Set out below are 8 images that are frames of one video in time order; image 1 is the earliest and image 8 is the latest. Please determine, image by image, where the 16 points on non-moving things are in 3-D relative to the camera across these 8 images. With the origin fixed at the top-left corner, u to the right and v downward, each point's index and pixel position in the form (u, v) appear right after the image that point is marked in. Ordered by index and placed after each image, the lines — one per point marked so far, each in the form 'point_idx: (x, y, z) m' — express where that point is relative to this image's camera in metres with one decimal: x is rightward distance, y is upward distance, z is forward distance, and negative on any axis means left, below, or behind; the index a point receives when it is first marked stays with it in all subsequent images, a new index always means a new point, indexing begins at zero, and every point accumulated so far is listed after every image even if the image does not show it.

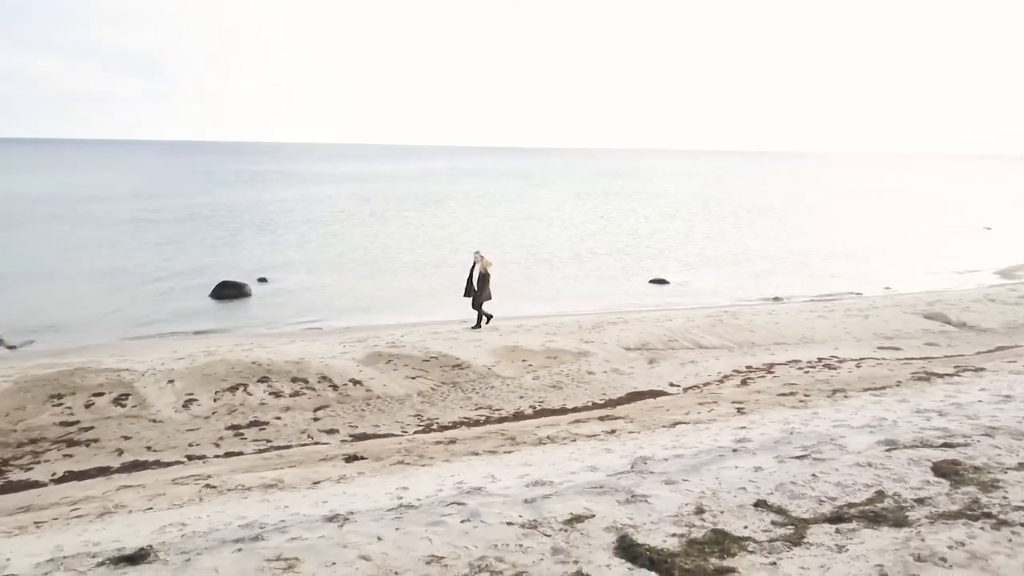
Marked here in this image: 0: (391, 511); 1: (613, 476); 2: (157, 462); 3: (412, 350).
0: (-1.0, -2.0, +7.1) m
1: (+1.0, -1.9, +8.0) m
2: (-4.0, -2.0, +9.1) m
3: (-1.7, -1.1, +14.1) m
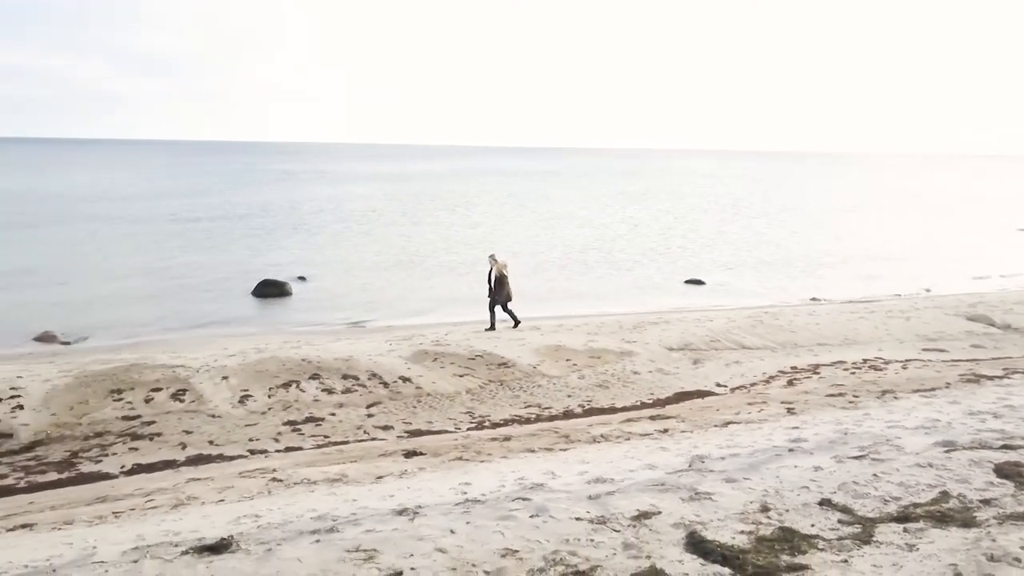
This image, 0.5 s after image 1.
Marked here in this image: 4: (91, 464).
0: (-0.5, -1.9, +7.3) m
1: (+1.6, -1.9, +8.1) m
2: (-3.3, -1.9, +9.3) m
3: (-0.9, -1.1, +14.3) m
4: (-4.7, -2.0, +9.1) m
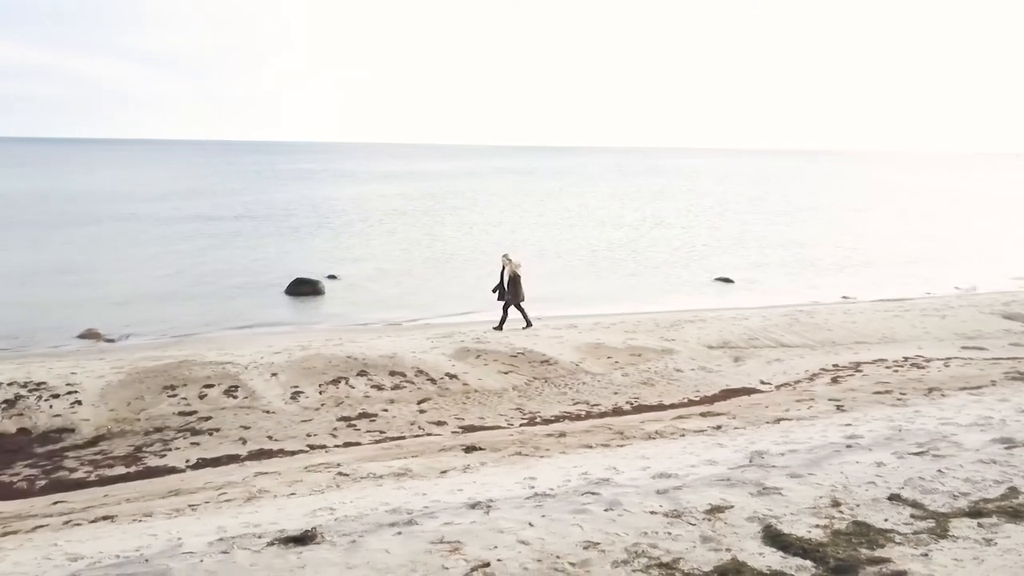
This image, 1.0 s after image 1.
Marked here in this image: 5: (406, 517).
0: (+0.2, -1.9, +7.4) m
1: (+2.3, -1.8, +8.2) m
2: (-2.7, -1.9, +9.5) m
3: (-0.2, -1.0, +14.4) m
4: (-4.0, -1.9, +9.2) m
5: (-0.9, -2.0, +7.0) m
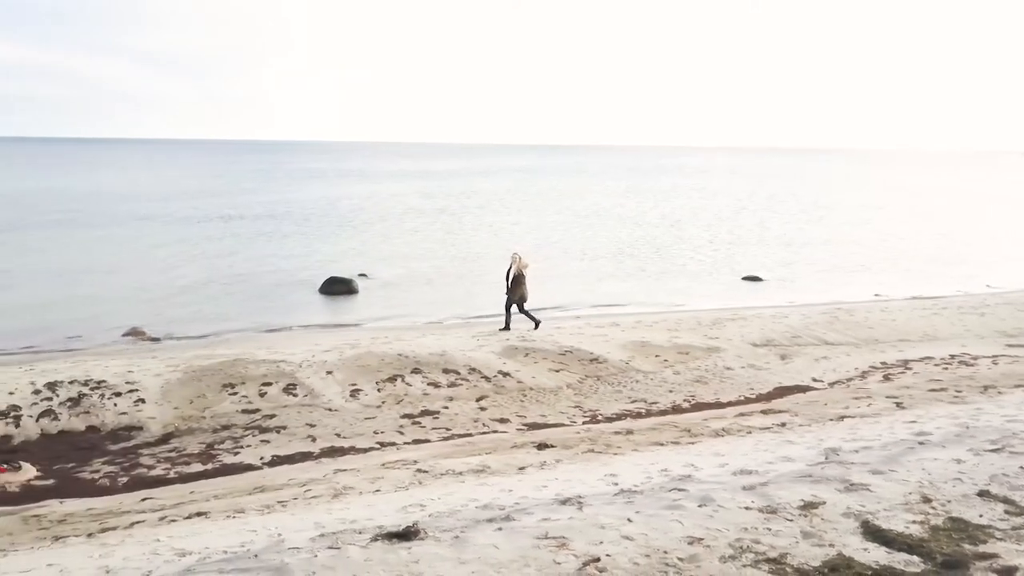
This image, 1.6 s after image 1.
0: (+1.0, -1.9, +7.4) m
1: (+3.1, -1.8, +8.2) m
2: (-1.8, -1.9, +9.5) m
3: (+0.6, -1.0, +14.4) m
4: (-3.2, -1.9, +9.3) m
5: (-0.1, -2.0, +7.0) m
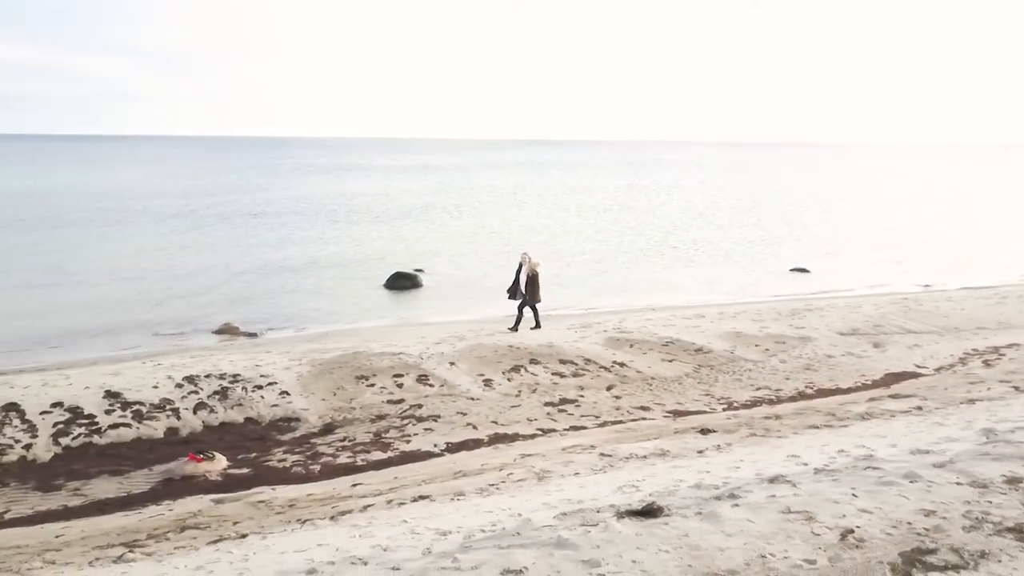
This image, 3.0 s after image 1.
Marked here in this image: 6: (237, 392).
0: (+3.0, -1.8, +7.8) m
1: (+5.0, -1.7, +8.6) m
2: (+0.1, -1.8, +9.9) m
3: (+2.4, -0.9, +14.8) m
4: (-1.3, -1.9, +9.6) m
5: (+1.9, -1.9, +7.4) m
6: (-3.8, -1.4, +11.3) m
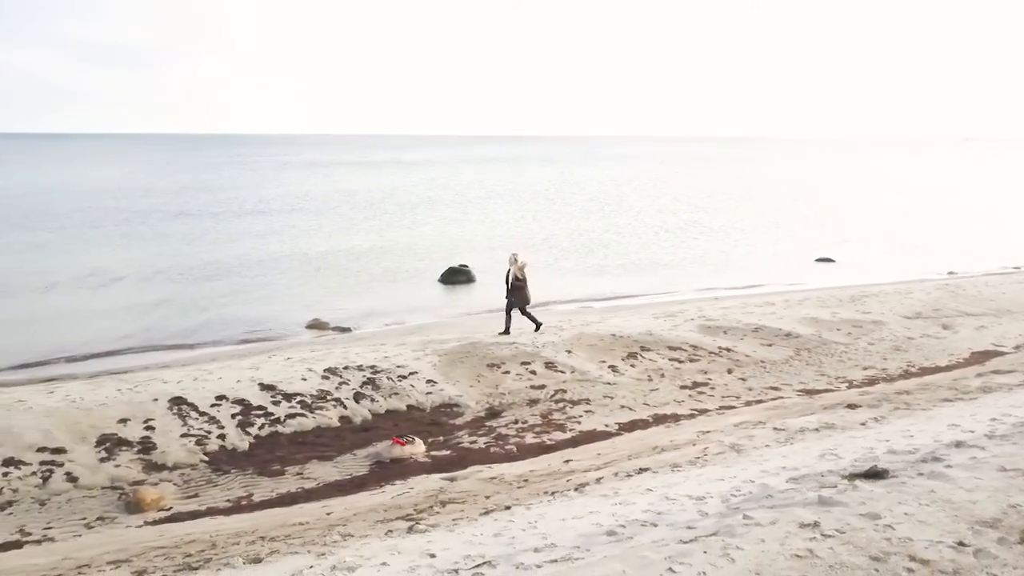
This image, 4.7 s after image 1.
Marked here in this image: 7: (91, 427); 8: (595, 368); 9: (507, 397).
0: (+5.1, -1.6, +8.6) m
1: (+7.2, -1.5, +9.6) m
2: (+2.2, -1.6, +10.5) m
3: (+4.2, -0.7, +15.6) m
4: (+0.8, -1.7, +10.2) m
5: (+4.1, -1.7, +8.2) m
6: (-1.8, -1.4, +11.8) m
7: (-5.1, -1.7, +9.8) m
8: (+1.3, -1.3, +12.5) m
9: (0.0, -1.5, +11.4) m
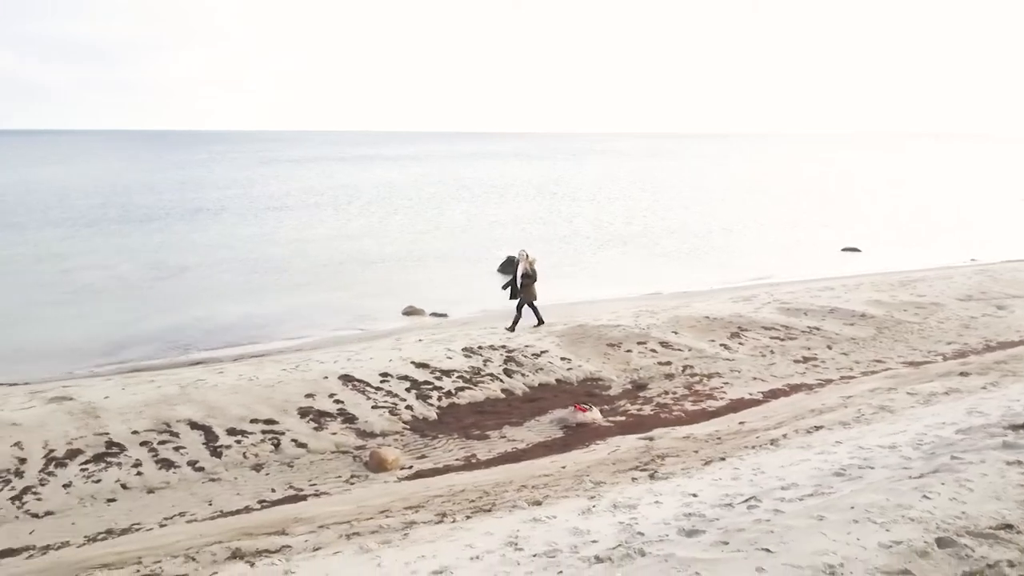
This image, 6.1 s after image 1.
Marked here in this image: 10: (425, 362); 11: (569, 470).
0: (+7.3, -1.3, +9.9) m
1: (+9.3, -1.2, +10.9) m
2: (+4.3, -1.4, +11.6) m
3: (+6.1, -0.3, +16.8) m
4: (+2.9, -1.5, +11.2) m
5: (+6.3, -1.4, +9.3) m
6: (+0.2, -1.1, +12.7) m
7: (-3.0, -1.5, +10.6) m
8: (+3.3, -1.0, +13.6) m
9: (+2.0, -1.3, +12.4) m
10: (-1.3, -1.1, +12.4) m
11: (+0.6, -1.9, +8.3) m
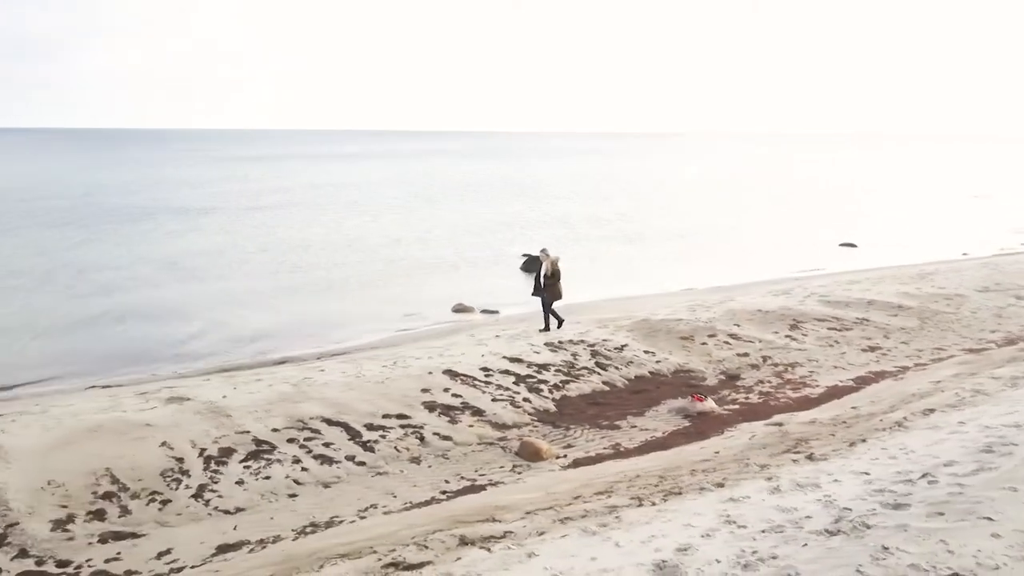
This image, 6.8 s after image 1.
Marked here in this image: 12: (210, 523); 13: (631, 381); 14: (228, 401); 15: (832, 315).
0: (+8.9, -1.2, +10.7) m
1: (+10.8, -1.0, +11.9) m
2: (+5.7, -1.3, +12.3) m
3: (+7.2, -0.2, +17.5) m
4: (+4.4, -1.4, +11.8) m
5: (+7.9, -1.3, +10.1) m
6: (+1.6, -1.0, +13.0) m
7: (-1.4, -1.4, +10.7) m
8: (+4.6, -0.9, +14.2) m
9: (+3.4, -1.2, +12.8) m
10: (+0.1, -1.1, +12.6) m
11: (+2.3, -1.8, +8.7) m
12: (-2.8, -2.1, +7.4) m
13: (+1.7, -1.4, +12.0) m
14: (-3.7, -1.5, +10.5) m
15: (+6.2, -0.5, +15.9) m
